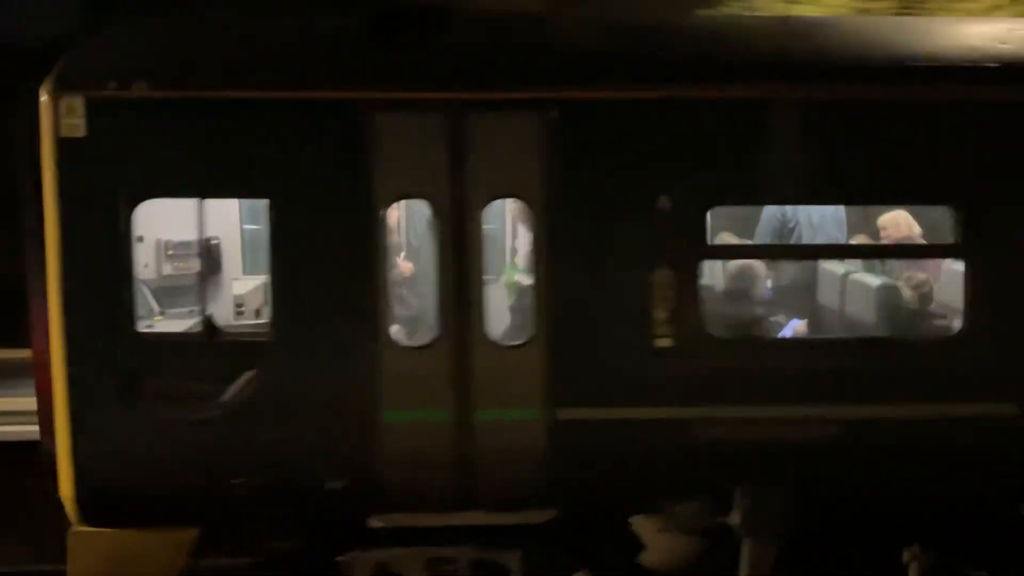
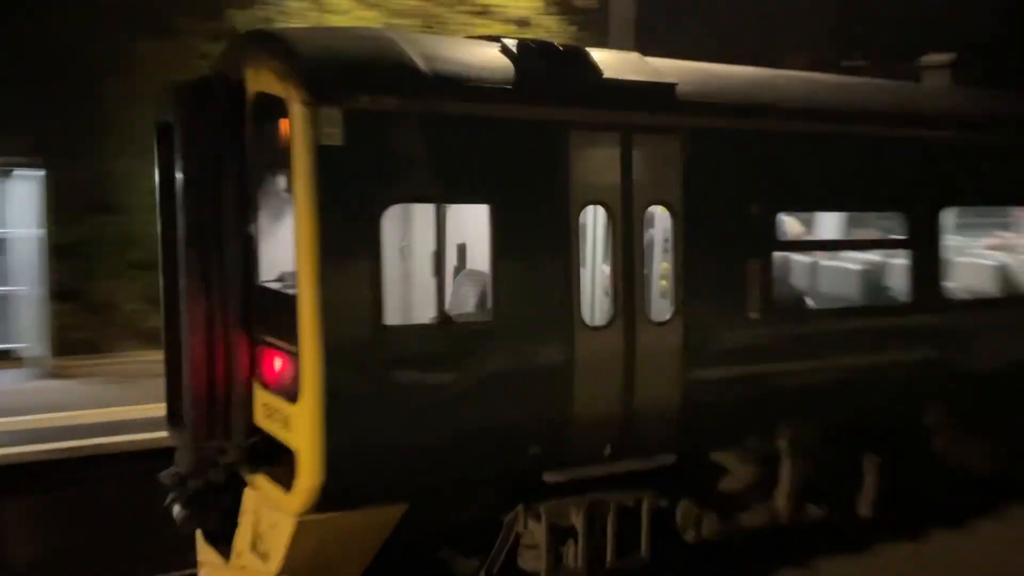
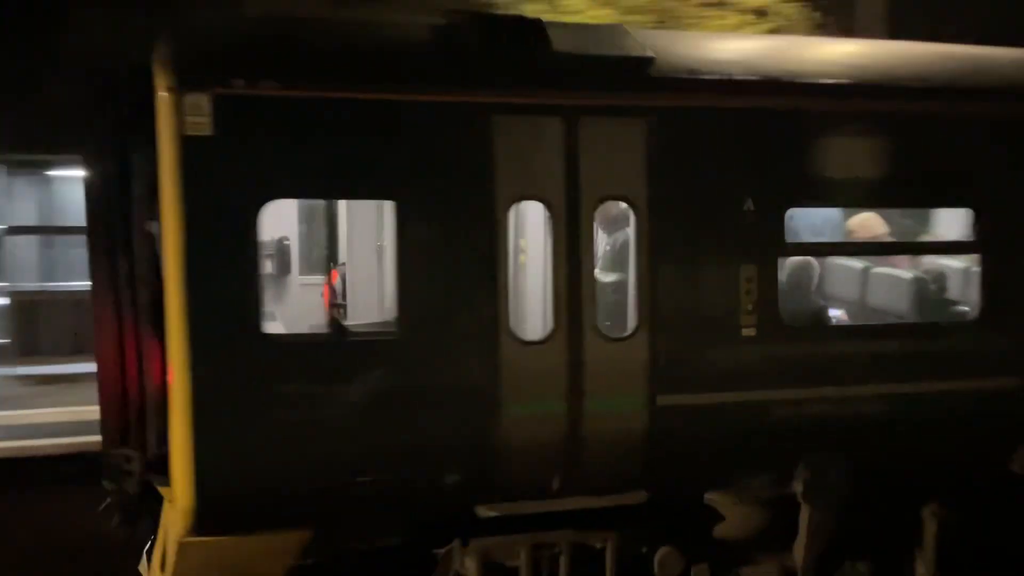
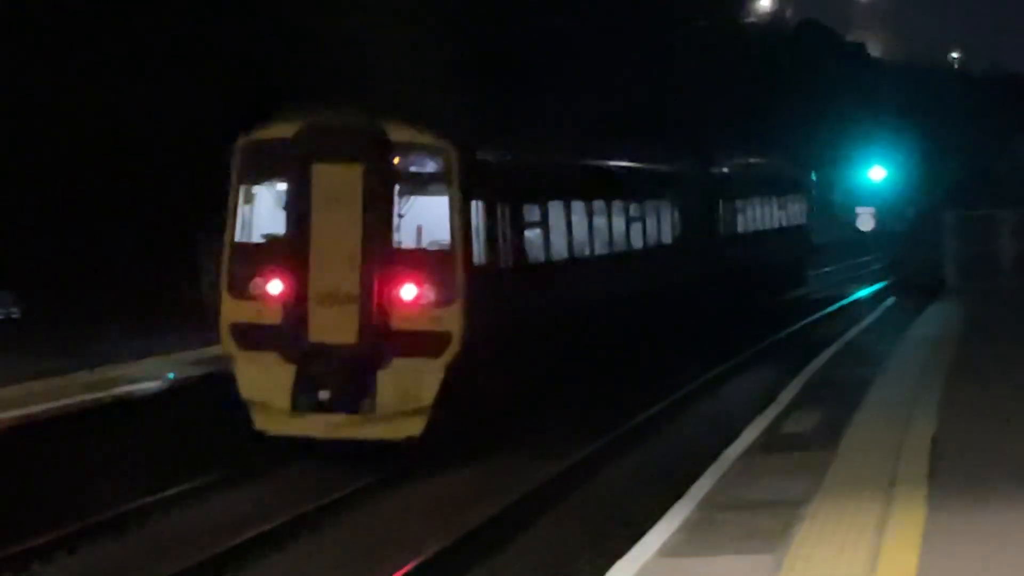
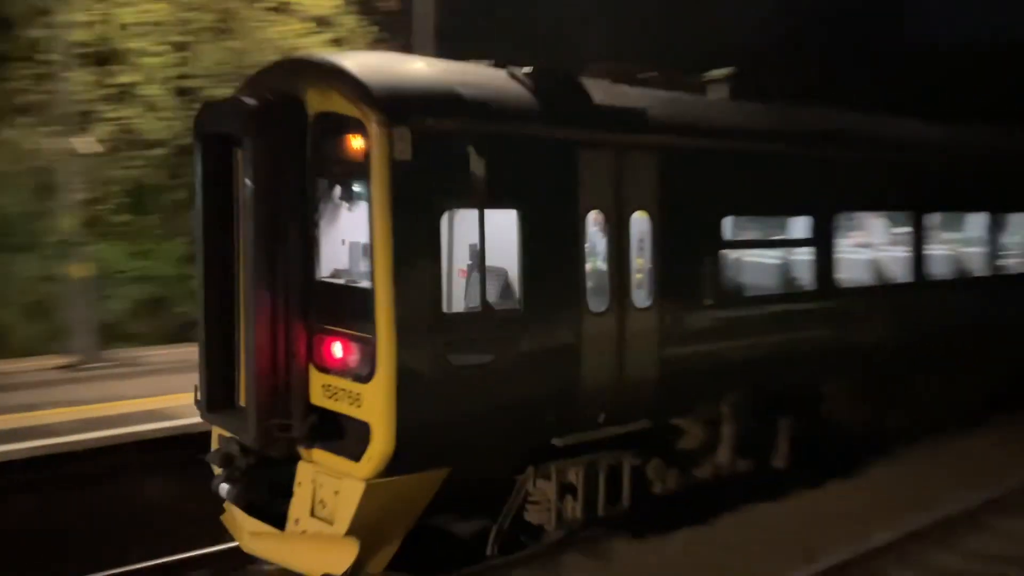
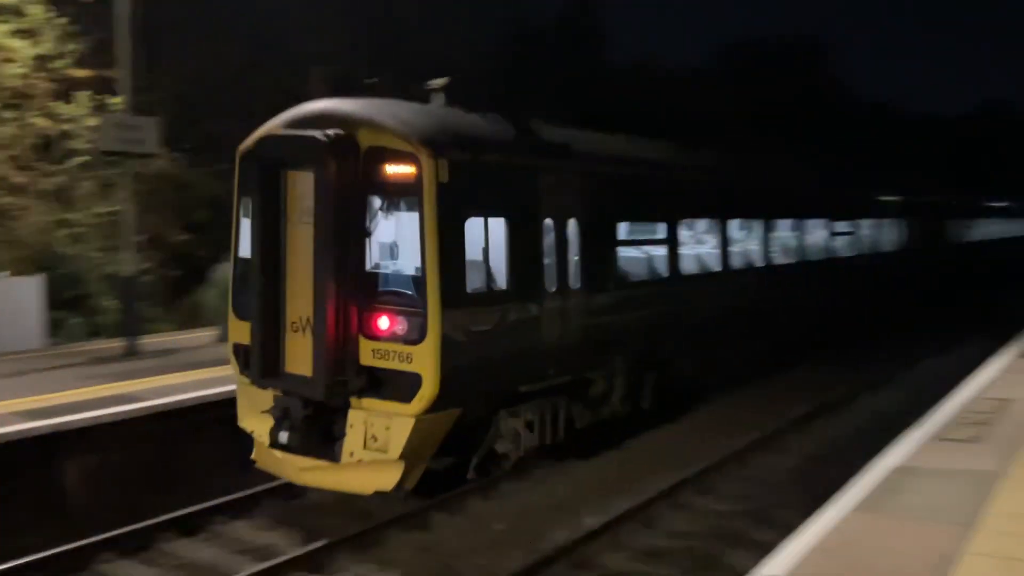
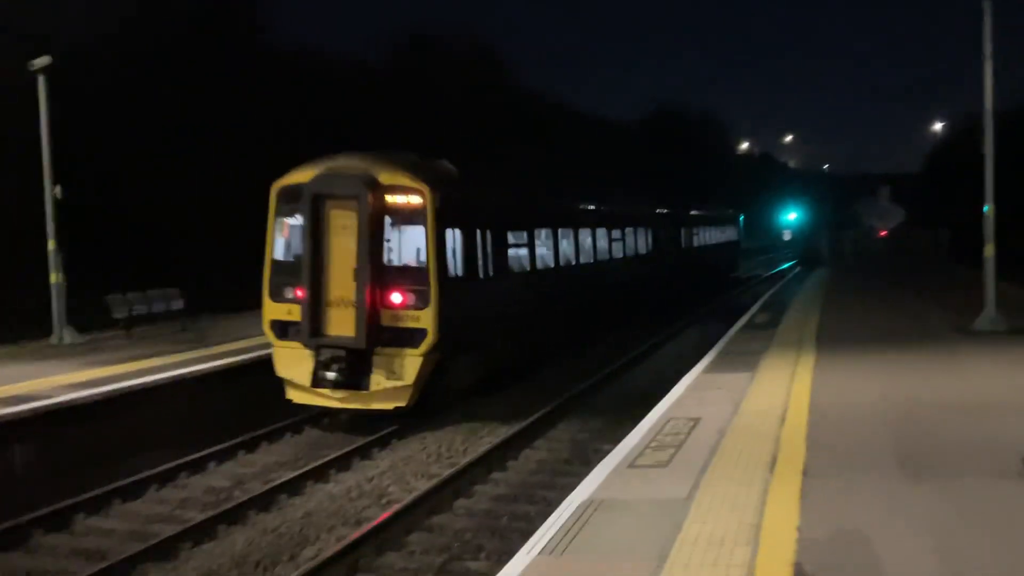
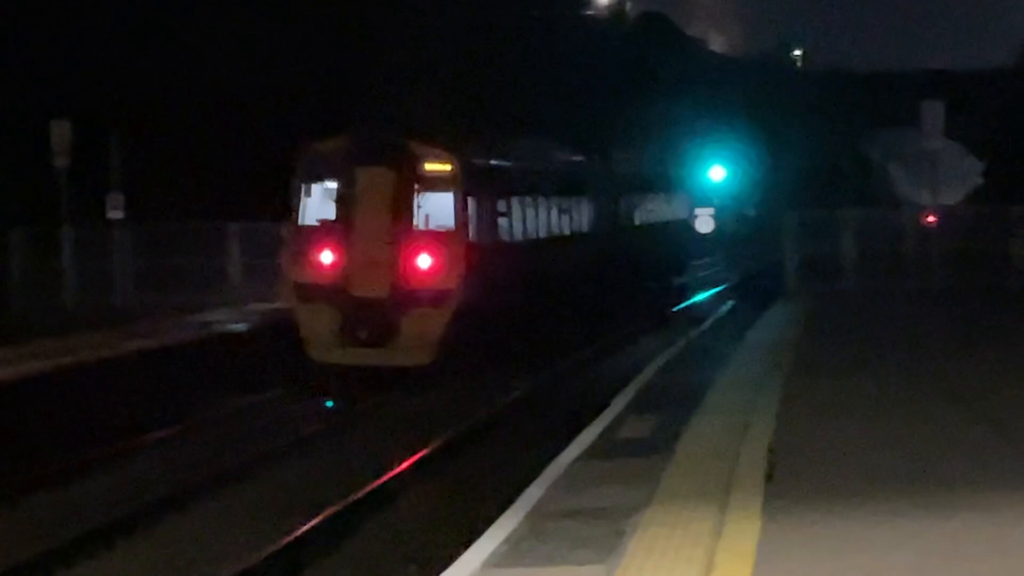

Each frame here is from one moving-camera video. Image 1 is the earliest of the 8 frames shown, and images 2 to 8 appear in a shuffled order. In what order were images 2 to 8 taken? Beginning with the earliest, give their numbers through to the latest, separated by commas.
3, 2, 5, 6, 7, 4, 8
